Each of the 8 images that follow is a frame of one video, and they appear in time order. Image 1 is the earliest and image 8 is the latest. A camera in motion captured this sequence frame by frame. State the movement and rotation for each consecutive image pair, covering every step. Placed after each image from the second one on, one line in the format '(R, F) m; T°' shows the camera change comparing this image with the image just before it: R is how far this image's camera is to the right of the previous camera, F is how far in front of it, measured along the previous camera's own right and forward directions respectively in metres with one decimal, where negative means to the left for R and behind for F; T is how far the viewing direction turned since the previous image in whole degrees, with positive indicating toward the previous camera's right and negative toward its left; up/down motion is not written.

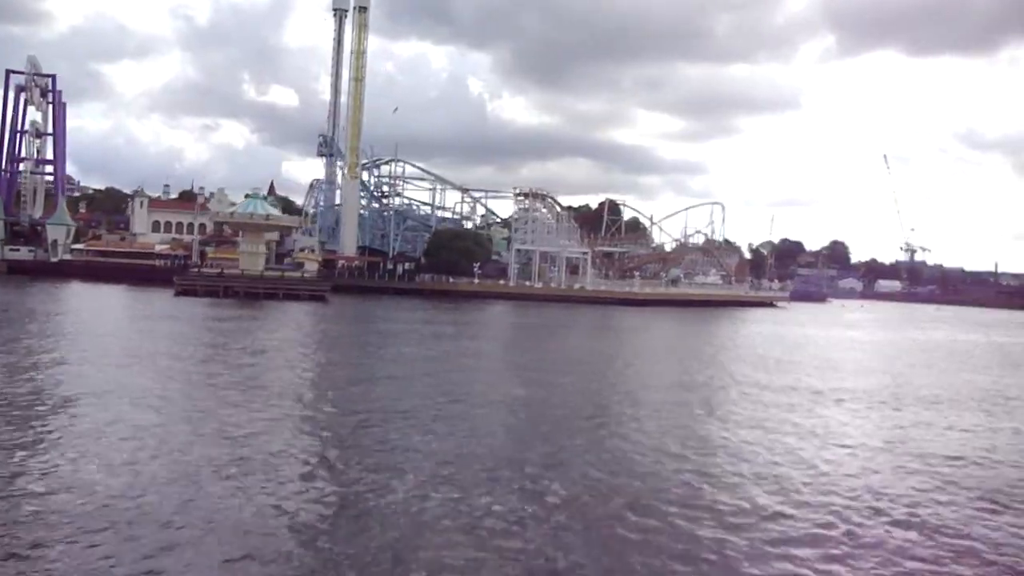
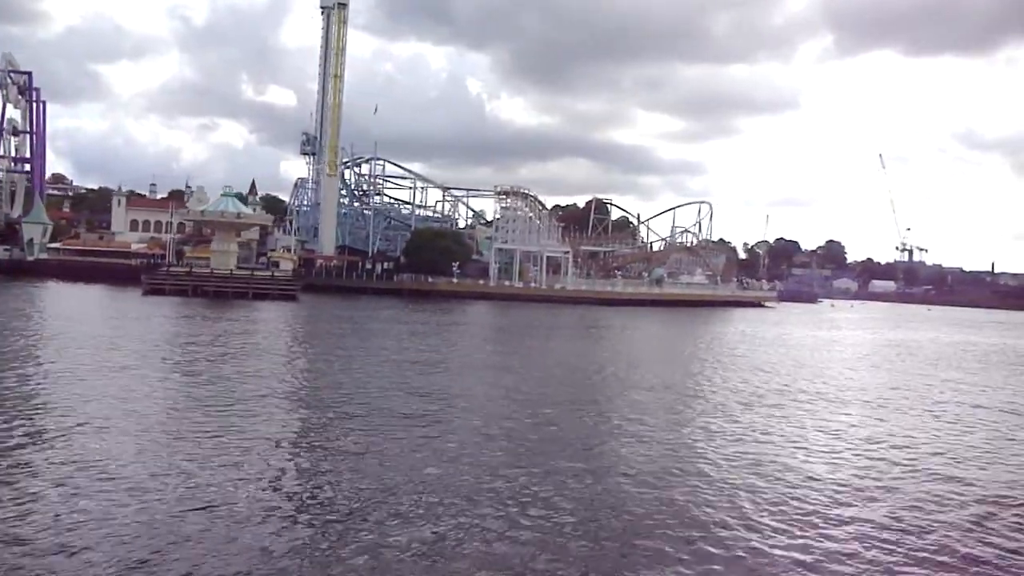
(+0.5, +0.3) m; 0°
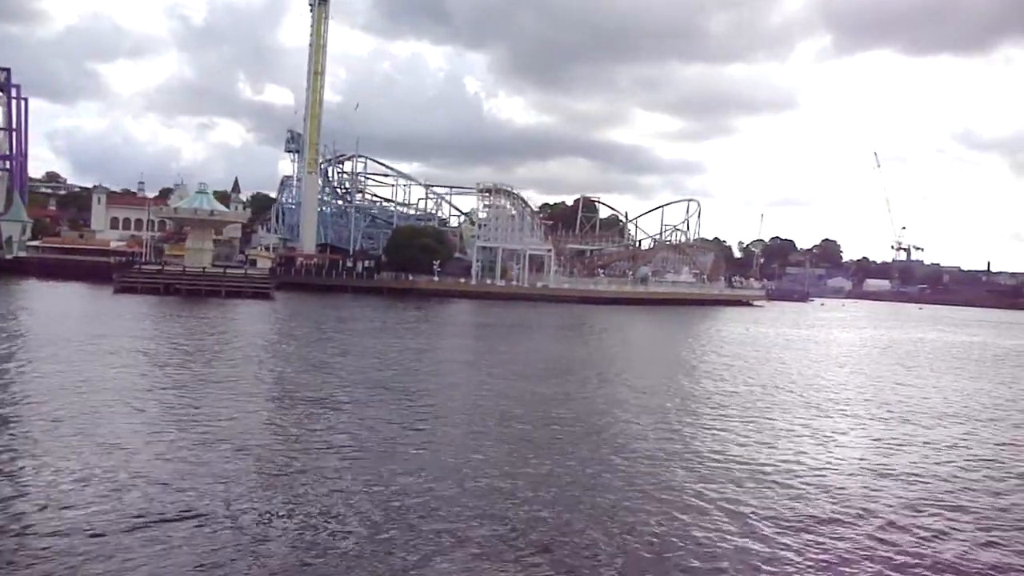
(+0.4, +0.2) m; 0°
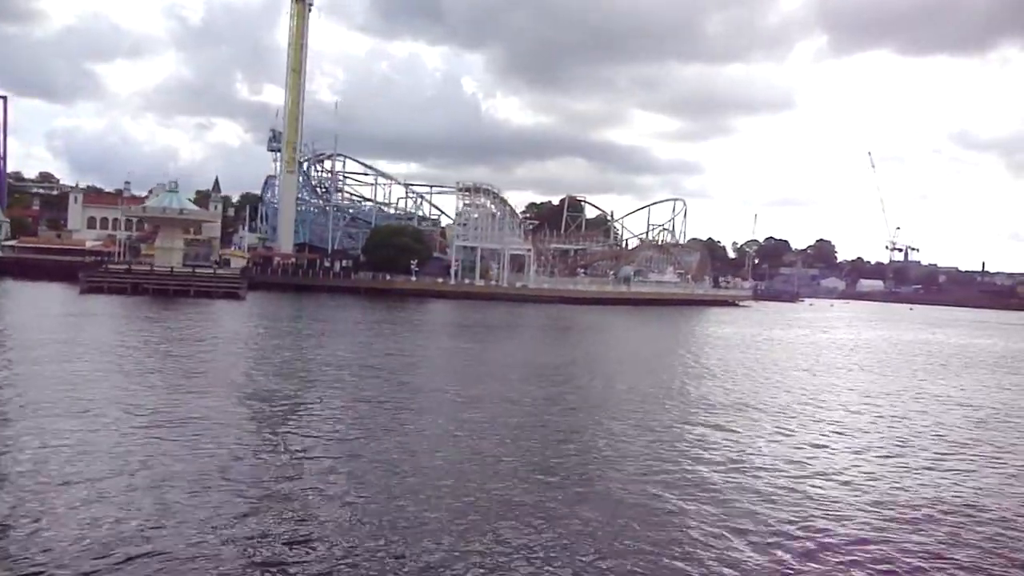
(+0.5, +0.3) m; 0°
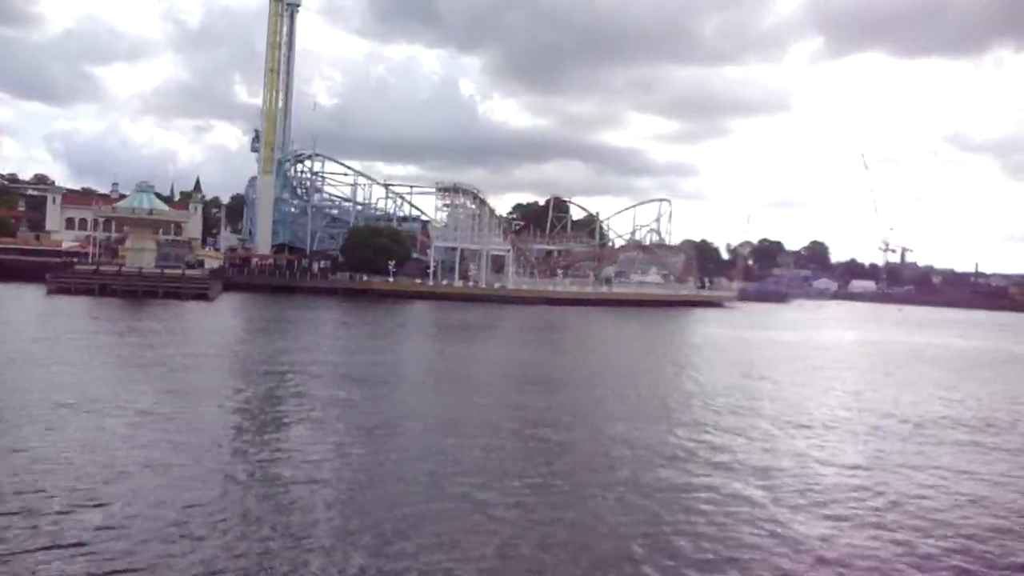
(+0.5, +0.2) m; 0°
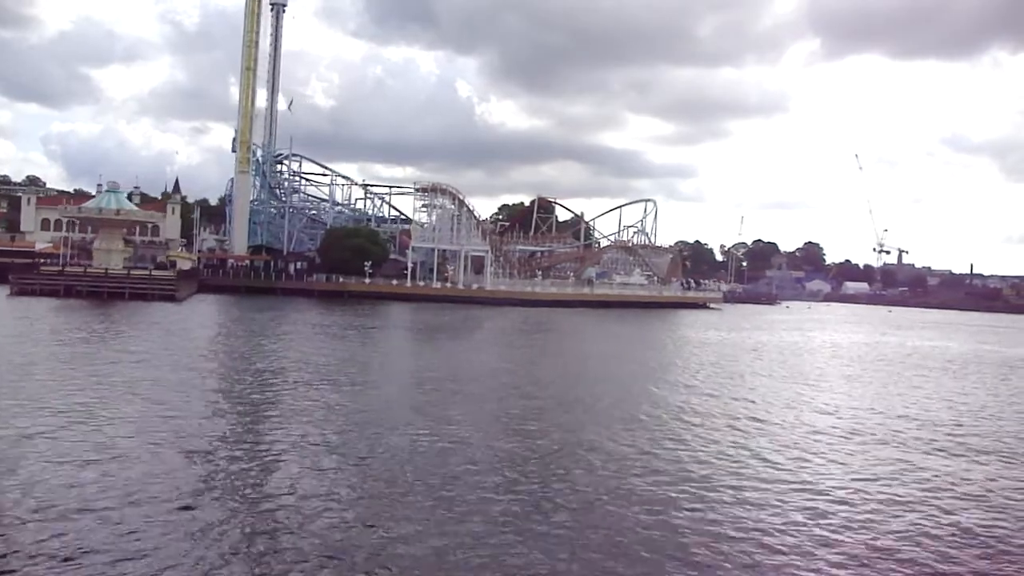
(+0.5, +0.3) m; 0°
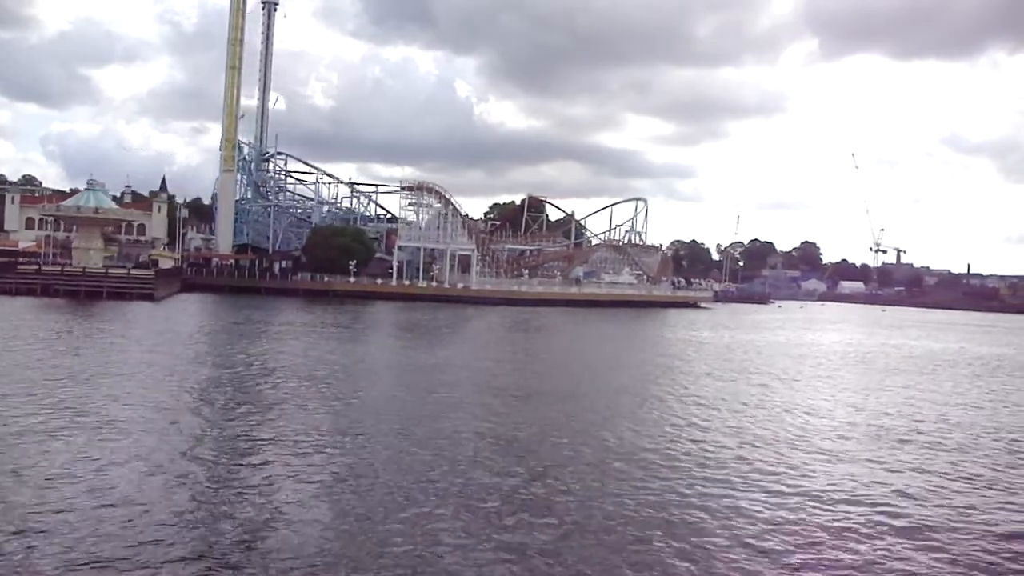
(+0.3, +0.1) m; 0°
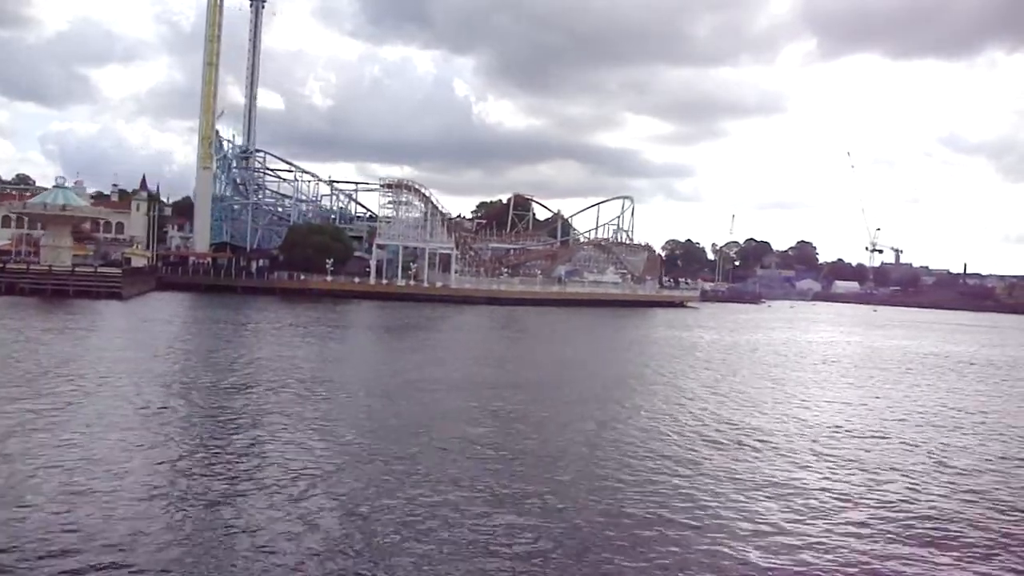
(+0.4, +0.3) m; 0°
